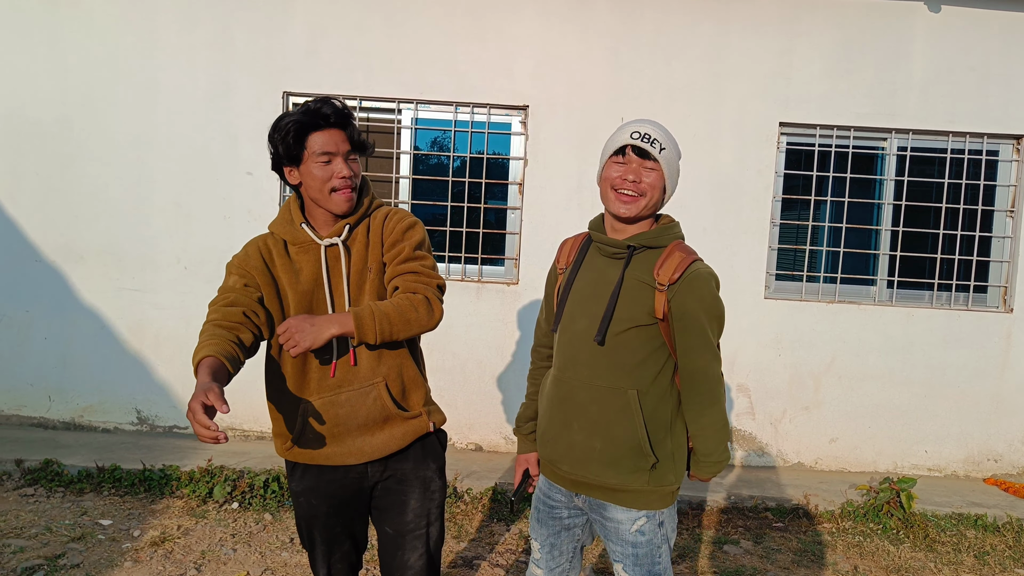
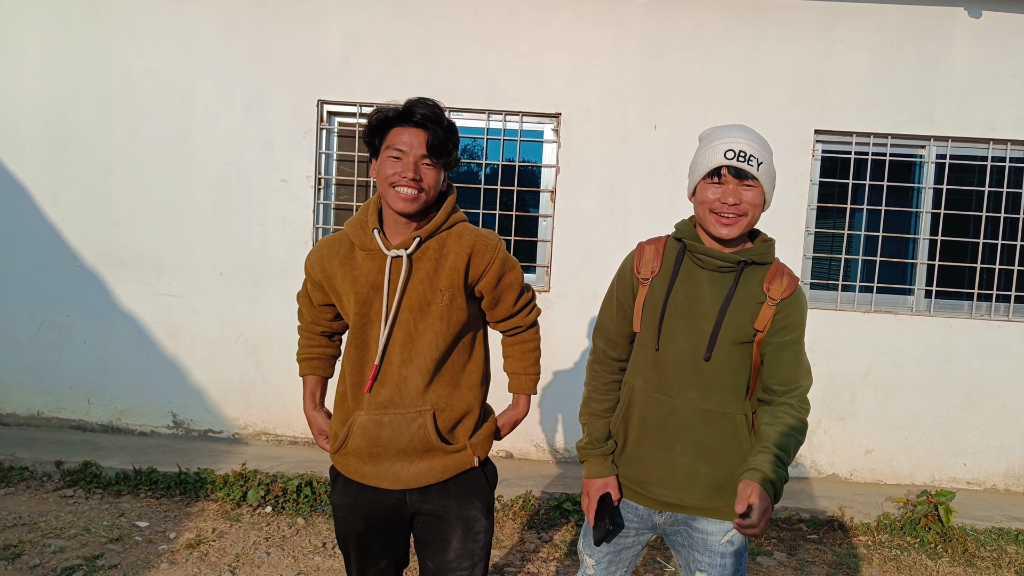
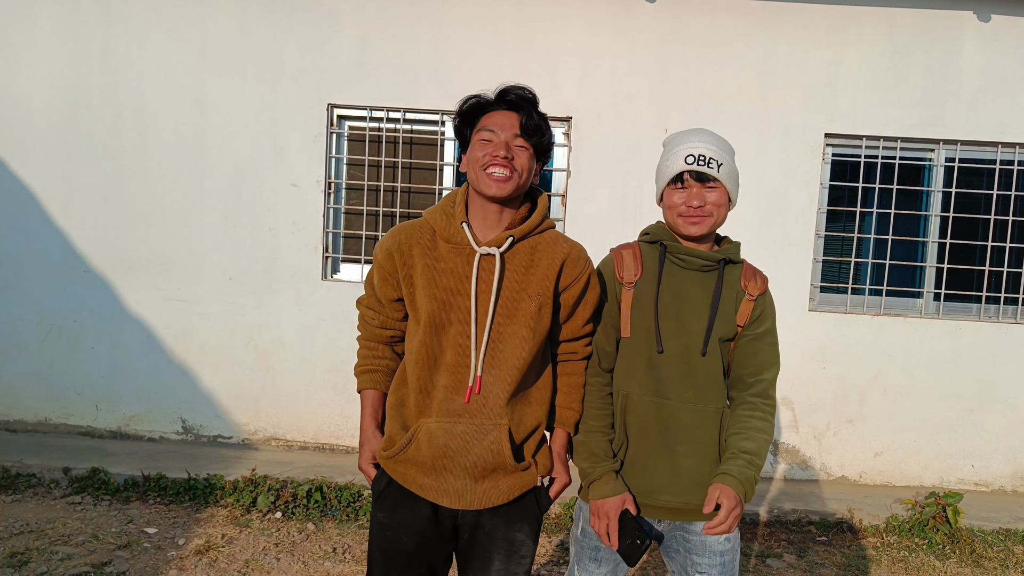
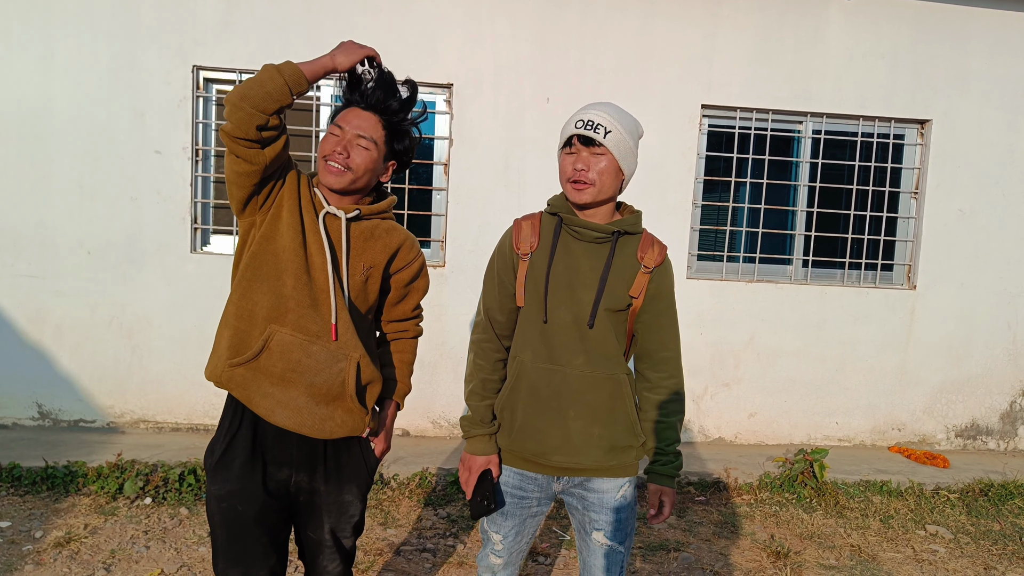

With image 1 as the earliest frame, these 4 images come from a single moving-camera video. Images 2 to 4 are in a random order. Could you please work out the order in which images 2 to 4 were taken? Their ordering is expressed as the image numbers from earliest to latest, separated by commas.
2, 3, 4
